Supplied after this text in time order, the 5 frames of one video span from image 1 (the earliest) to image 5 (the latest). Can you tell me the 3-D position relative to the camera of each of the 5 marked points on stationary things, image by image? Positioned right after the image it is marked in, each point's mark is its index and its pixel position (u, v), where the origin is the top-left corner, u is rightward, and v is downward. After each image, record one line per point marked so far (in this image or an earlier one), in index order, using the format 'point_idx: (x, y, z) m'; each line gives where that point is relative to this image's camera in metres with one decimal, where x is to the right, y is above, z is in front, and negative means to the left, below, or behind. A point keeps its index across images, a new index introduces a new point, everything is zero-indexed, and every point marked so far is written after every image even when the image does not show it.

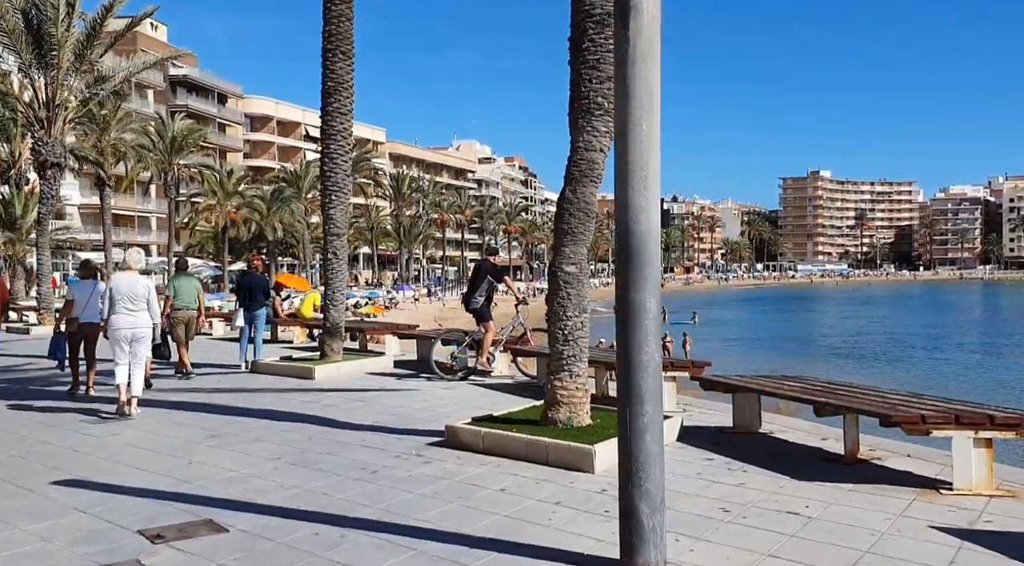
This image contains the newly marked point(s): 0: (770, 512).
0: (+1.4, -1.2, +5.0) m
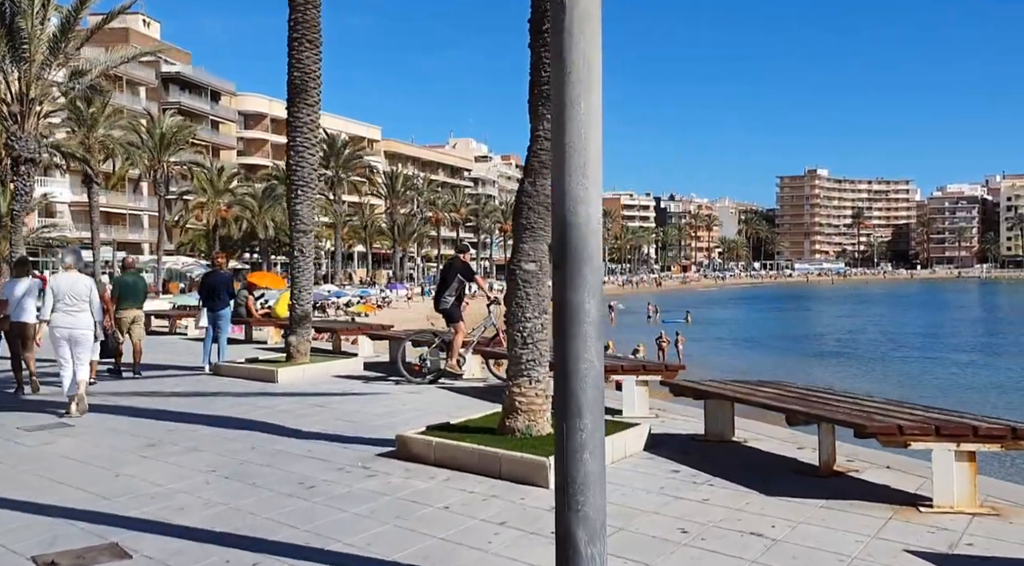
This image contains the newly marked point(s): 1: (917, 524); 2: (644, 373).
0: (+1.1, -1.2, +4.6) m
1: (+2.1, -1.2, +4.7) m
2: (+1.1, -0.8, +7.9) m
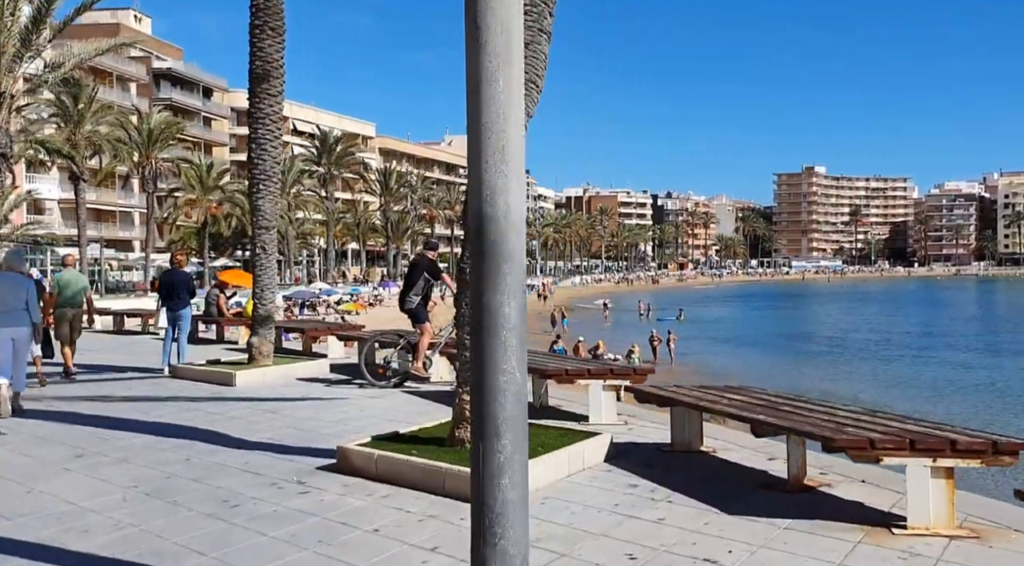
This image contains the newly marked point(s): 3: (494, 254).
0: (+0.8, -1.2, +4.1) m
1: (+1.8, -1.2, +4.3) m
2: (+0.8, -0.8, +7.5) m
3: (-0.1, +0.1, +3.2) m
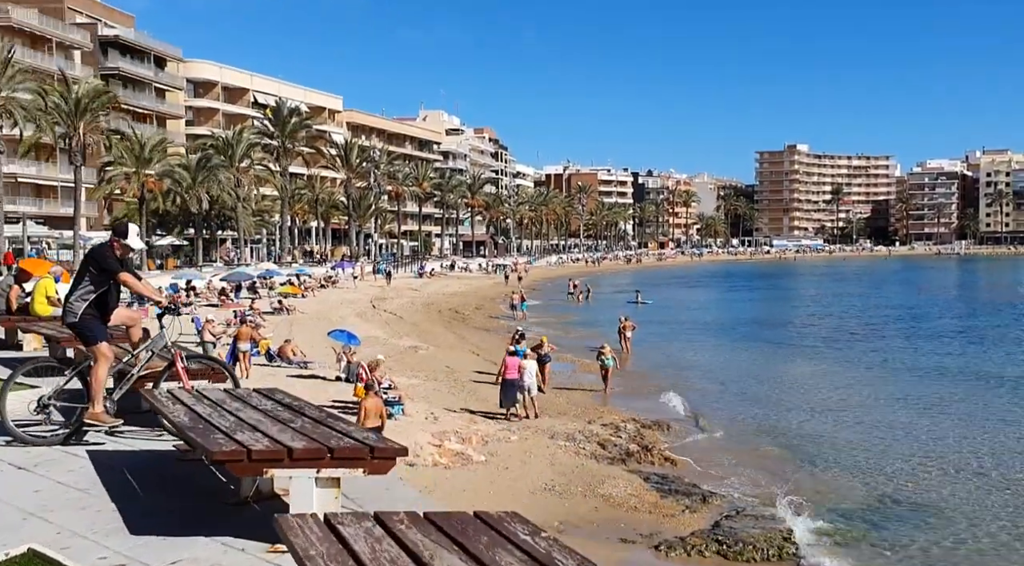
0: (-0.8, -1.4, +0.9) m
1: (+0.2, -1.4, +1.0) m
2: (-0.8, -0.8, +4.2) m
3: (-1.6, -0.1, -0.1) m
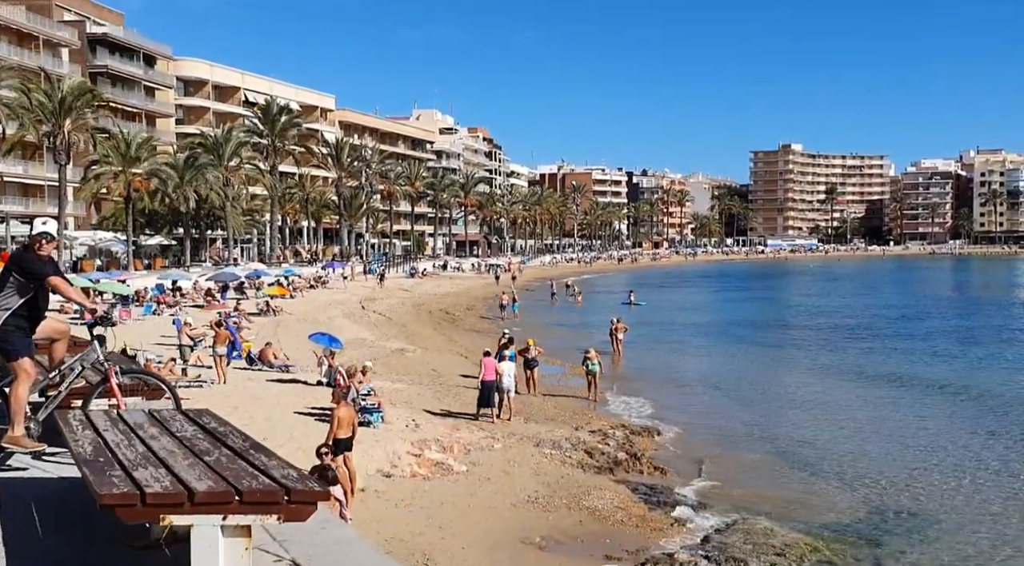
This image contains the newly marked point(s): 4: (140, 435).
0: (-1.0, -1.4, +0.2) m
1: (0.0, -1.4, +0.4) m
2: (-1.1, -0.9, +3.6) m
3: (-1.8, -0.1, -0.8) m
4: (-1.9, -0.8, +4.6) m
